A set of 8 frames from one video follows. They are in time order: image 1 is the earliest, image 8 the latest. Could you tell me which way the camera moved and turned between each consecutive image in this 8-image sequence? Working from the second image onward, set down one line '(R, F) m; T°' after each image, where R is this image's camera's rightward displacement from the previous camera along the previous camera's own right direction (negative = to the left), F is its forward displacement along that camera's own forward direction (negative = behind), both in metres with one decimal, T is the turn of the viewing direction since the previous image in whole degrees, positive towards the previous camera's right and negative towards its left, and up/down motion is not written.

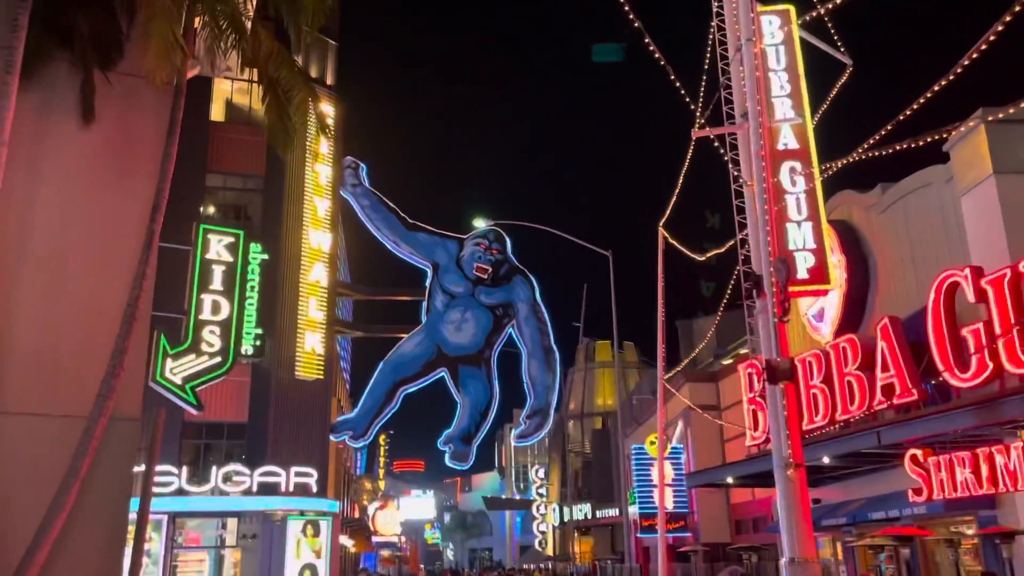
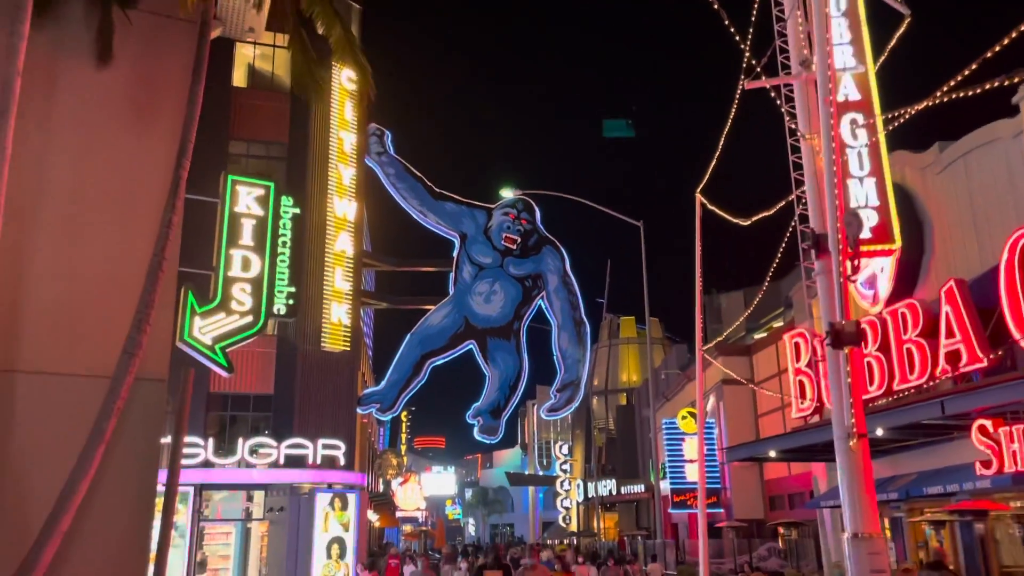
(-0.3, +0.7) m; -1°
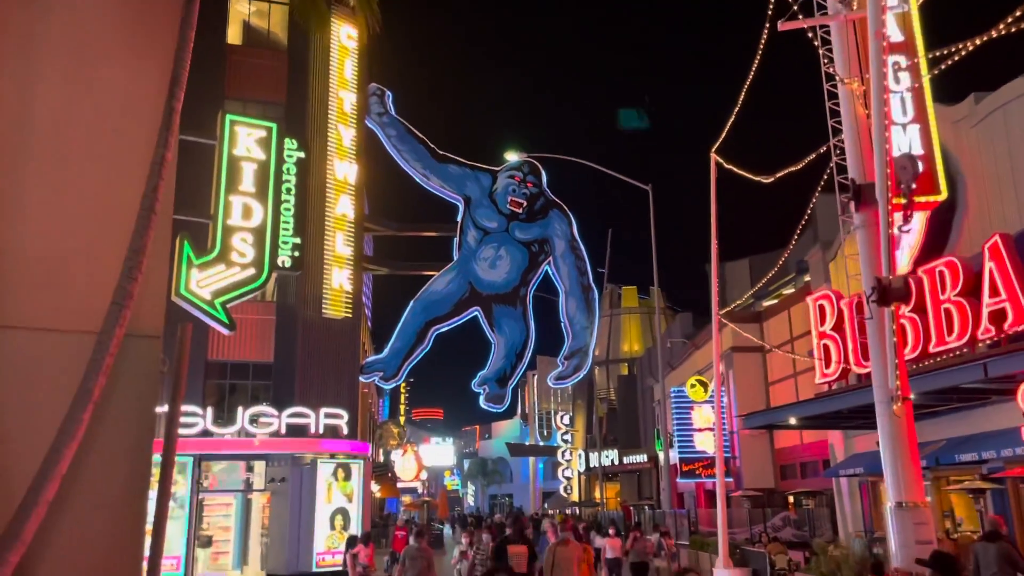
(-0.3, +0.8) m; 0°
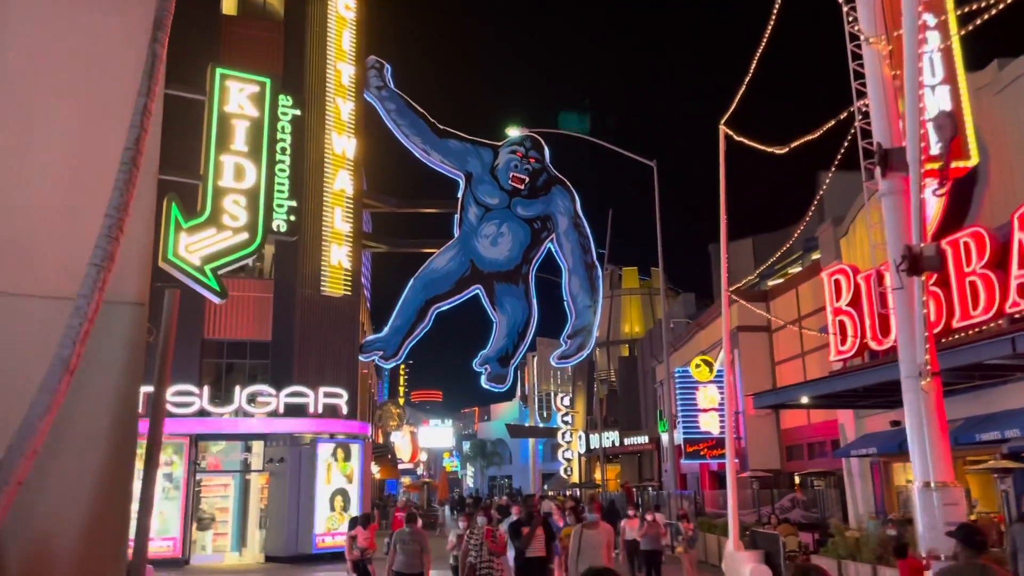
(-0.1, +0.5) m; 0°
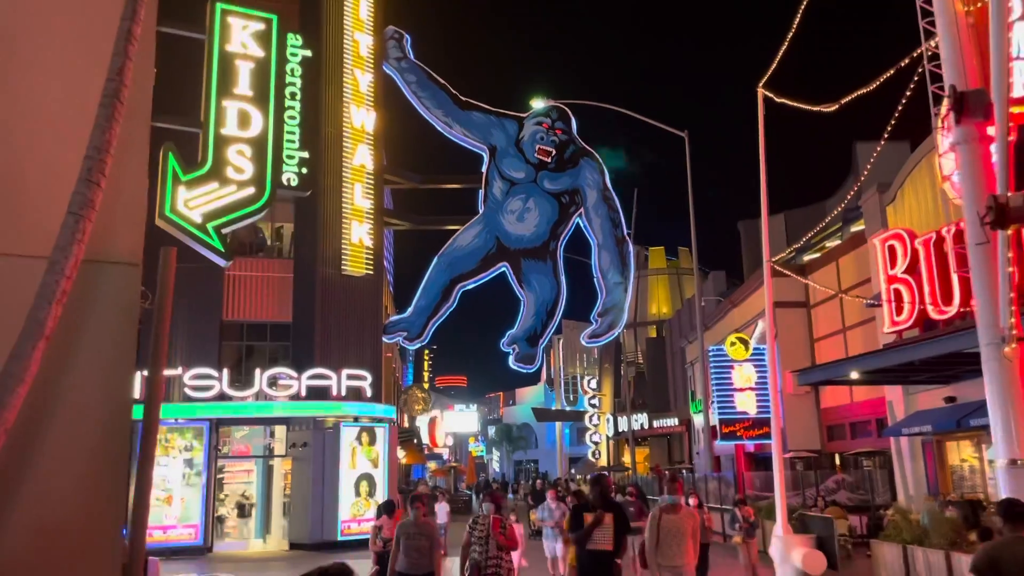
(-0.1, +0.9) m; -2°
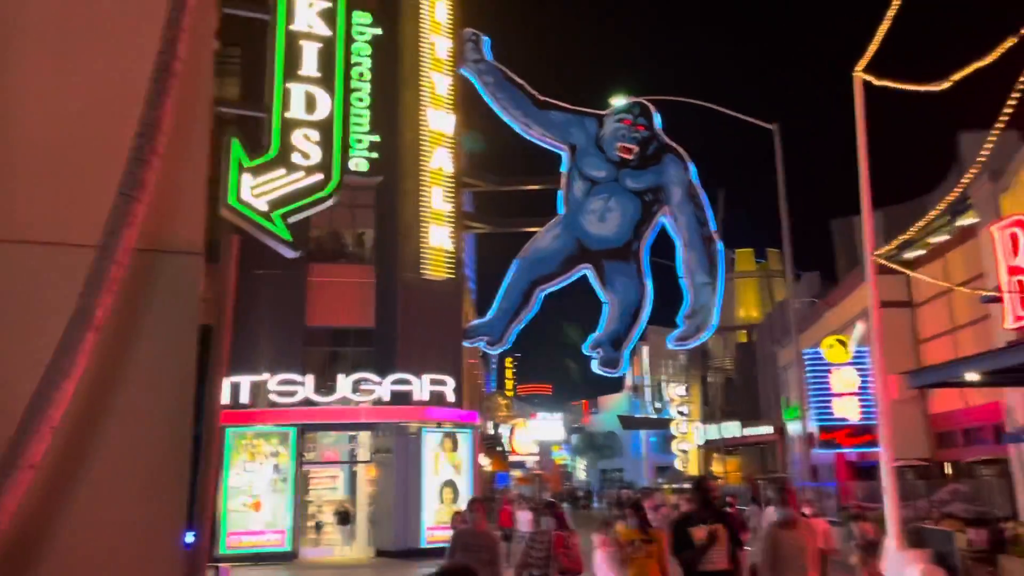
(0.0, +0.5) m; -6°
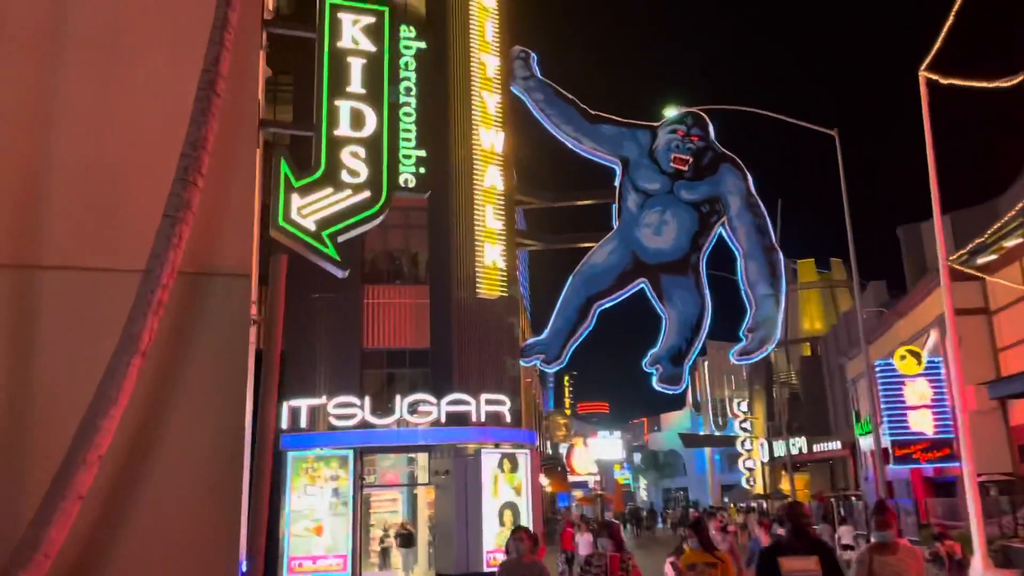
(0.0, +0.3) m; -4°
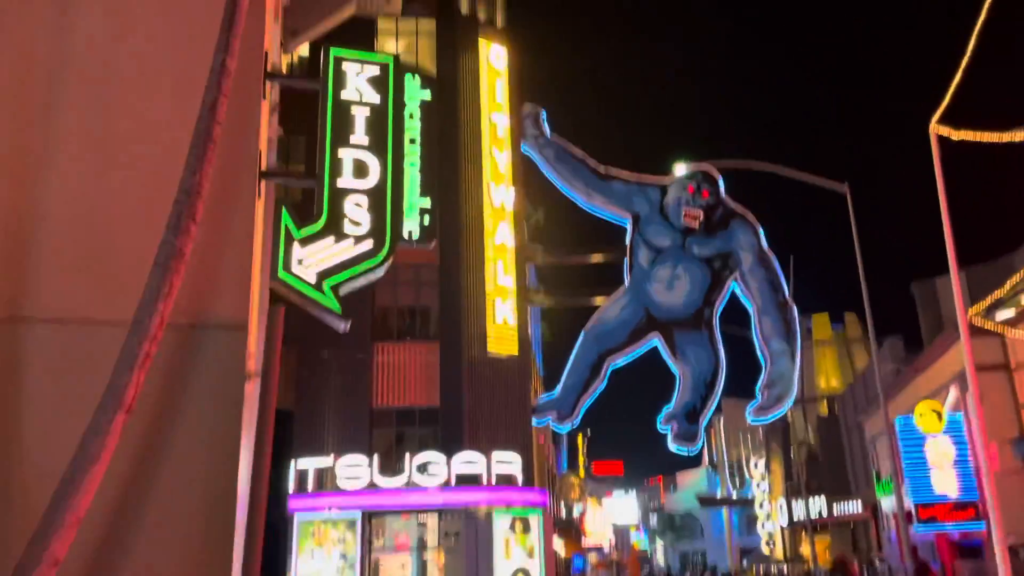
(0.0, +0.2) m; -1°
